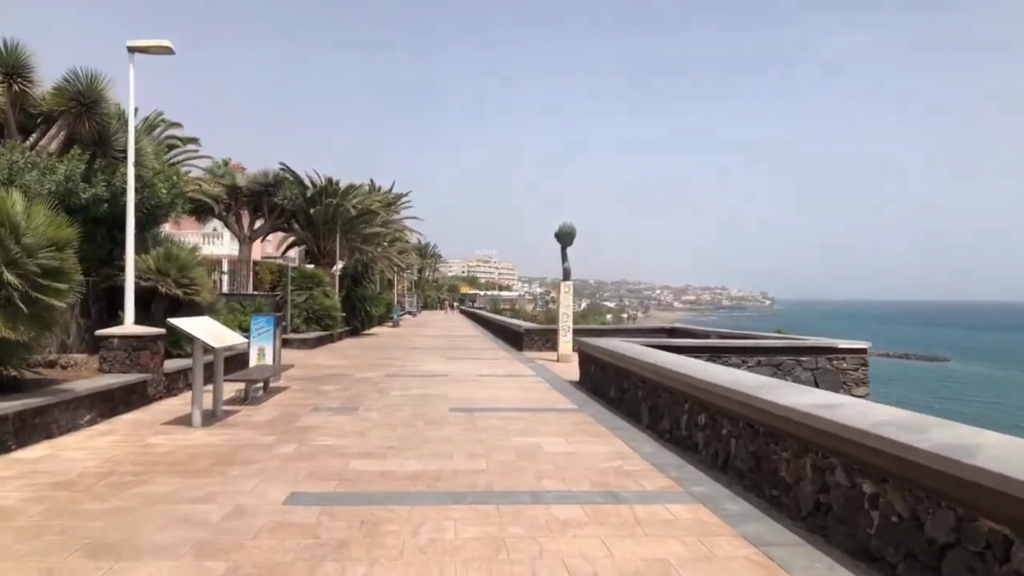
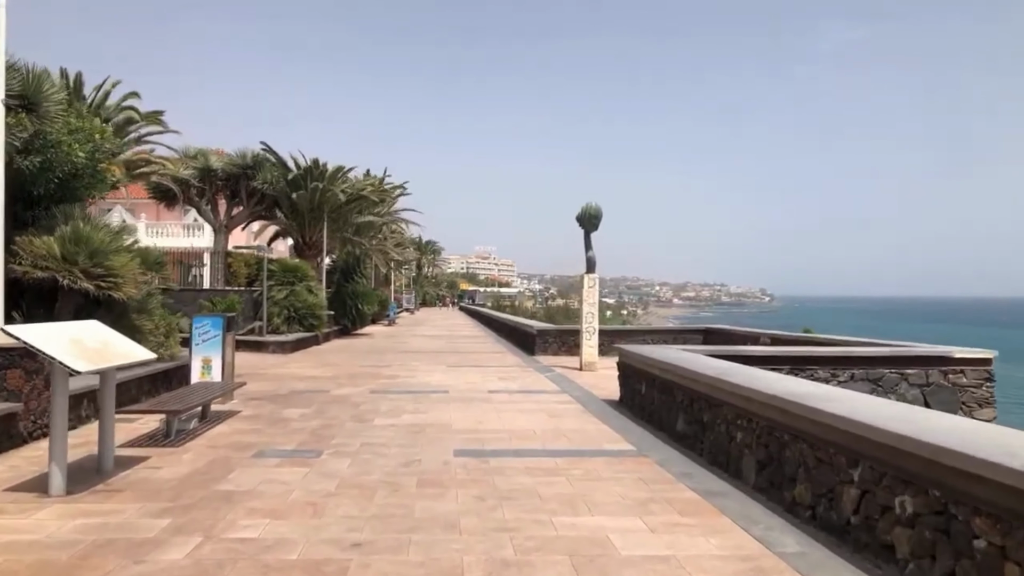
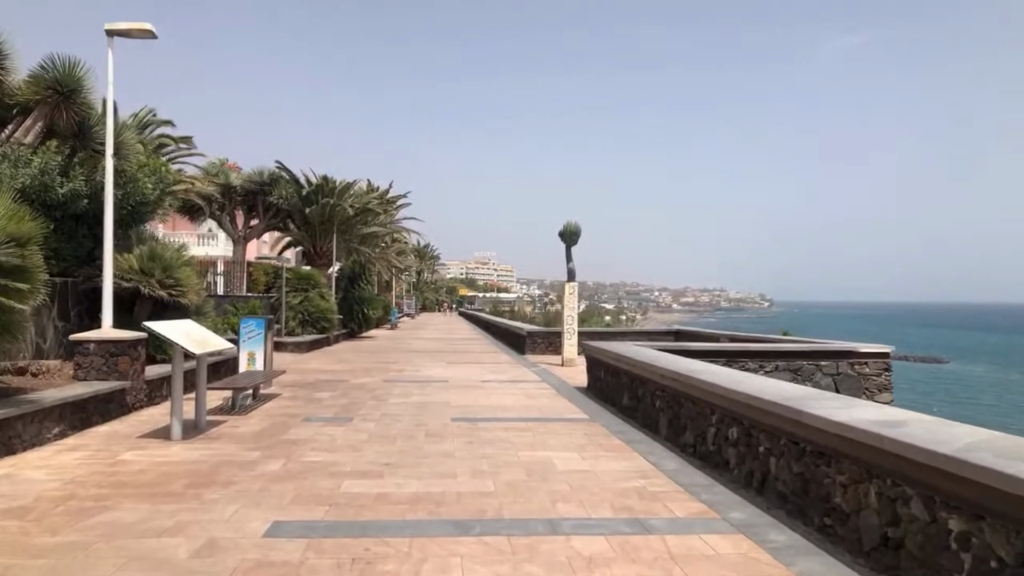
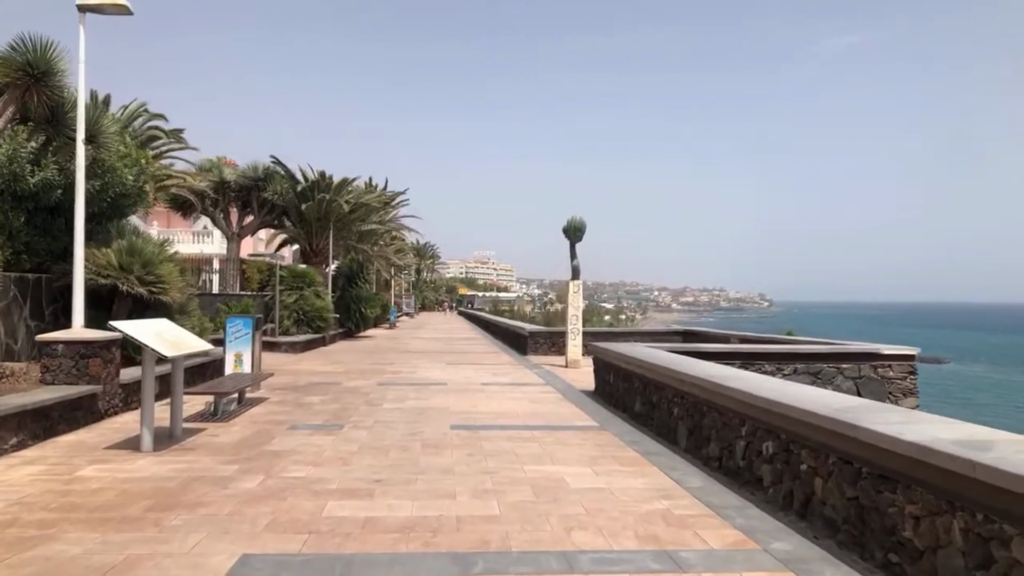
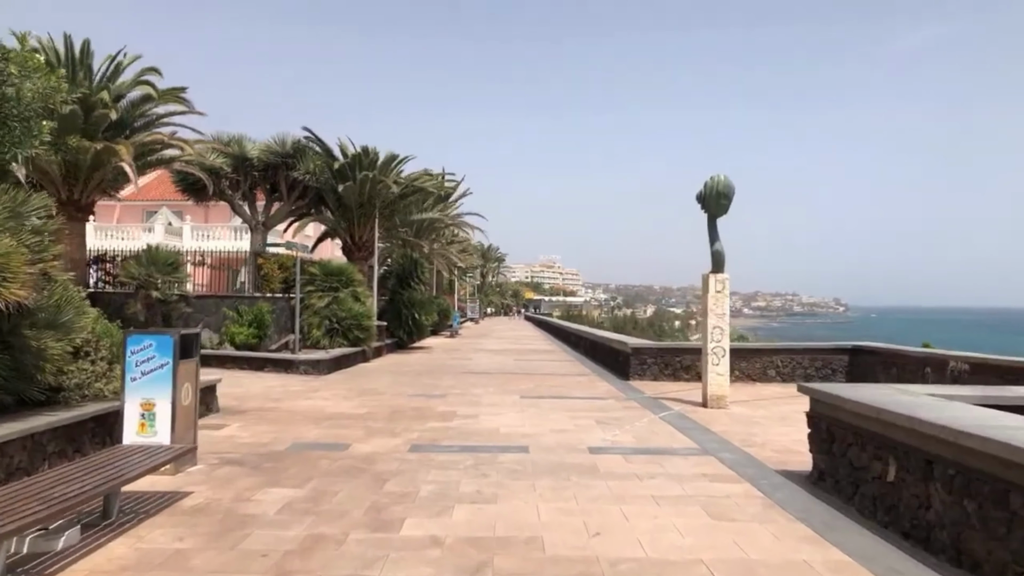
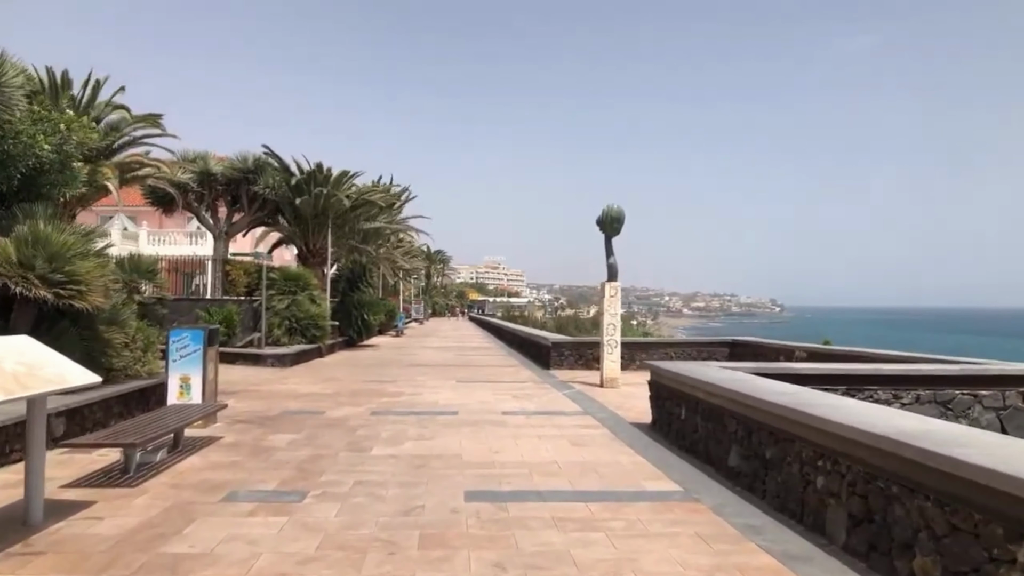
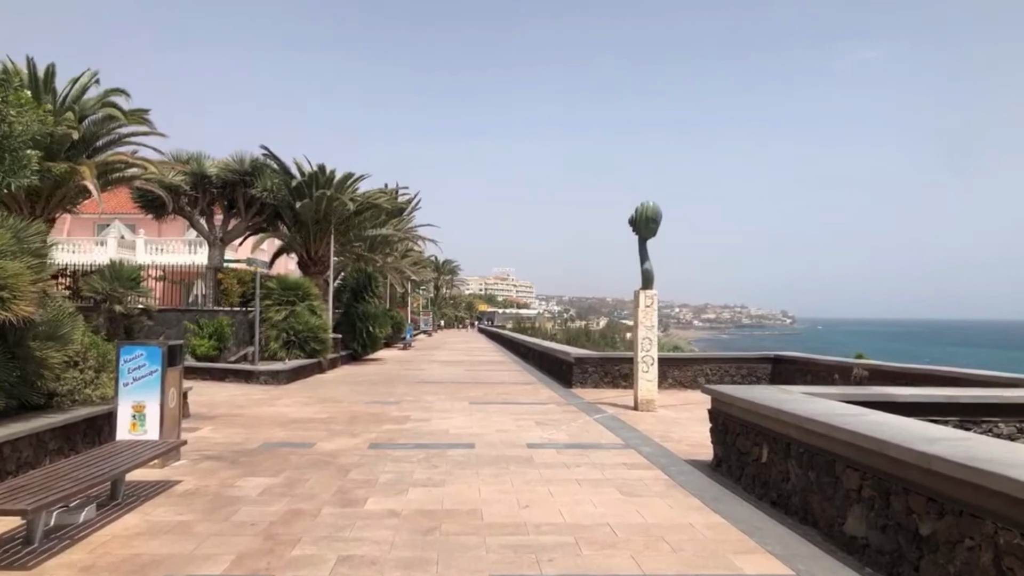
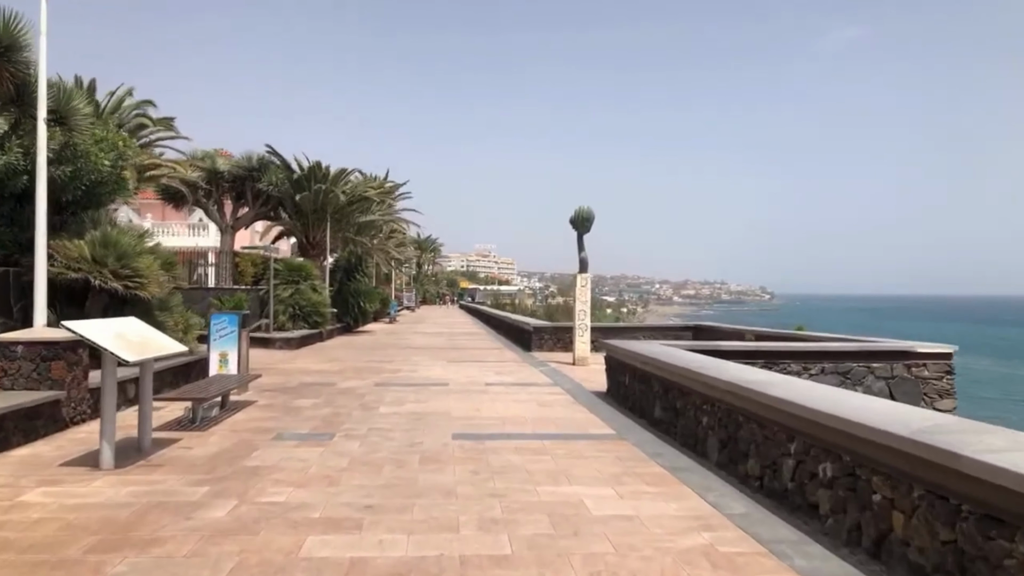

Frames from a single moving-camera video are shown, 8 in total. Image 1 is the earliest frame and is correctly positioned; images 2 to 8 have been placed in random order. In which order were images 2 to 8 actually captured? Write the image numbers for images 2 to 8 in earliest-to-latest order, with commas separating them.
3, 4, 8, 2, 6, 7, 5
